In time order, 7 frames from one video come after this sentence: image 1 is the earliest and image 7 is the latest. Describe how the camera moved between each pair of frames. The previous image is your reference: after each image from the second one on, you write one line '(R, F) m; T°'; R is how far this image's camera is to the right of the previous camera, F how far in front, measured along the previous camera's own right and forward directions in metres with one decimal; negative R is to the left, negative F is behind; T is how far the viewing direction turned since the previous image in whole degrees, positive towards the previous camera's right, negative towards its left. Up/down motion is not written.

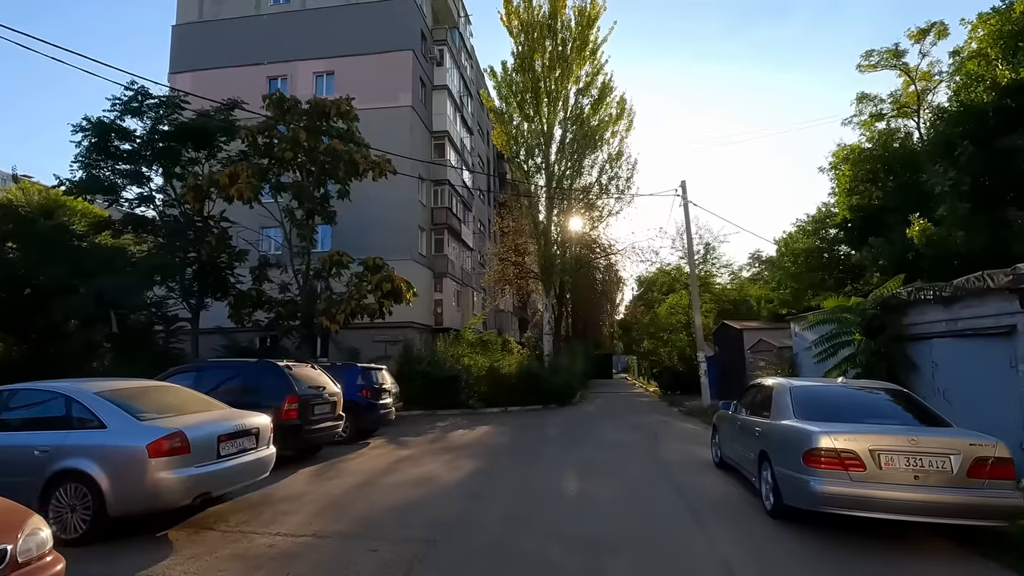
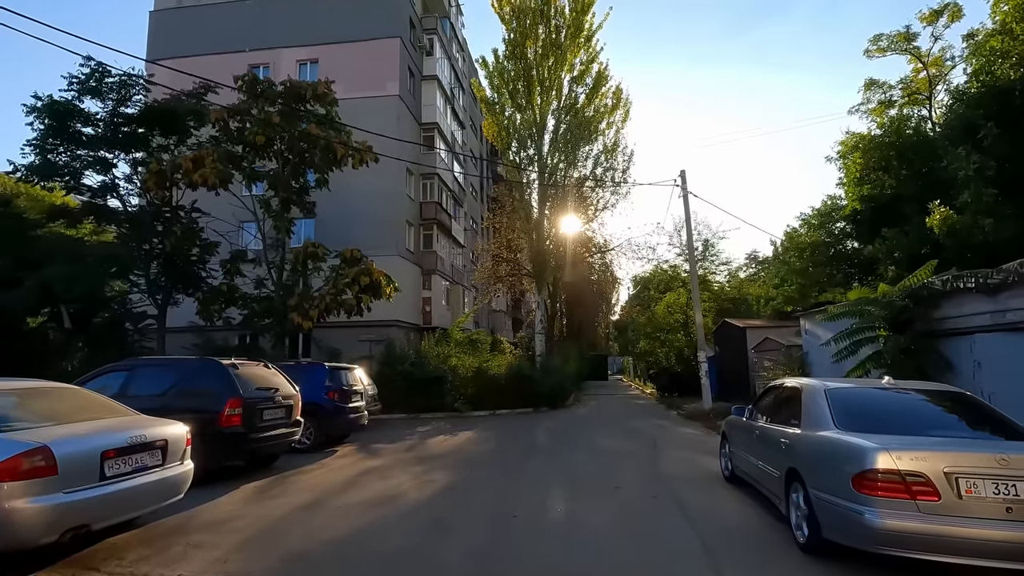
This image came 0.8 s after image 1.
(+0.3, +1.5) m; 0°
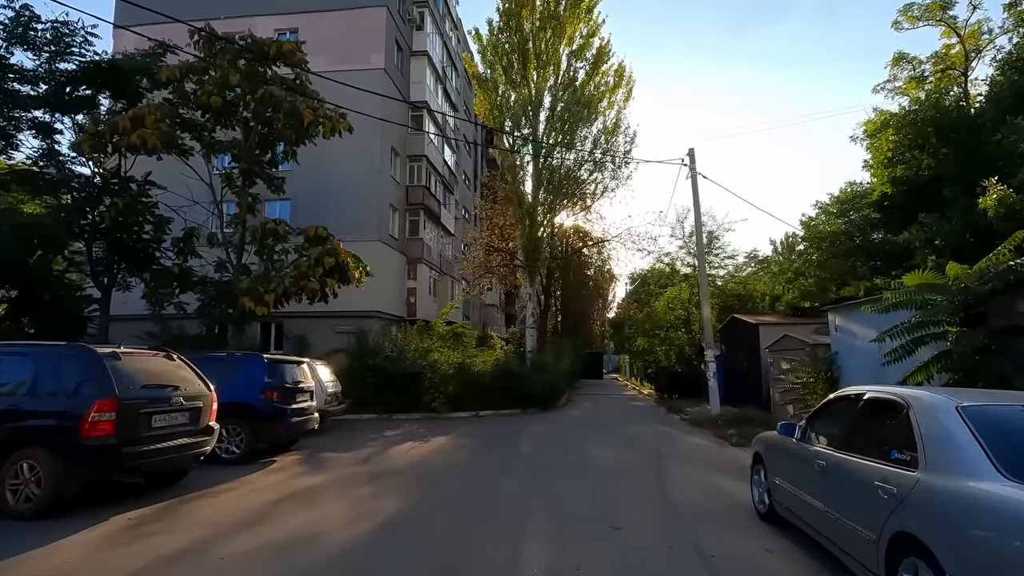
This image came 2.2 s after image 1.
(+0.4, +2.4) m; 0°
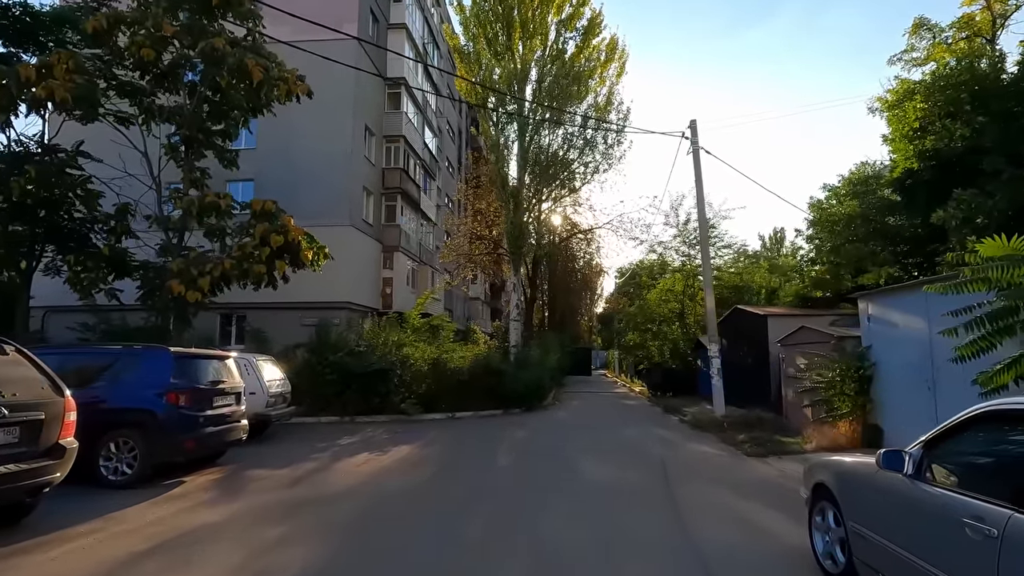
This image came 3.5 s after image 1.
(+0.2, +2.3) m; +1°
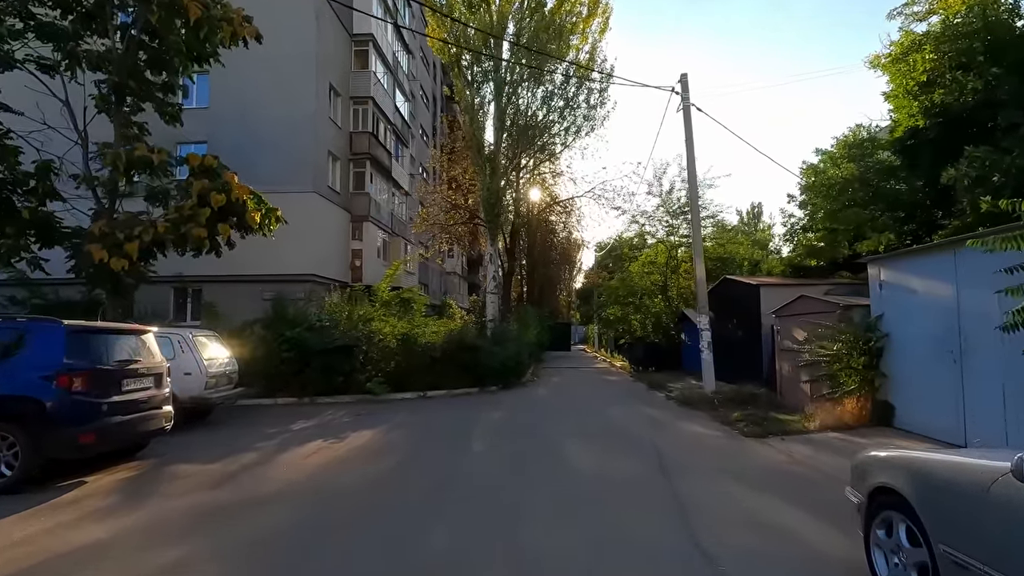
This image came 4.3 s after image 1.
(+0.1, +1.5) m; +2°
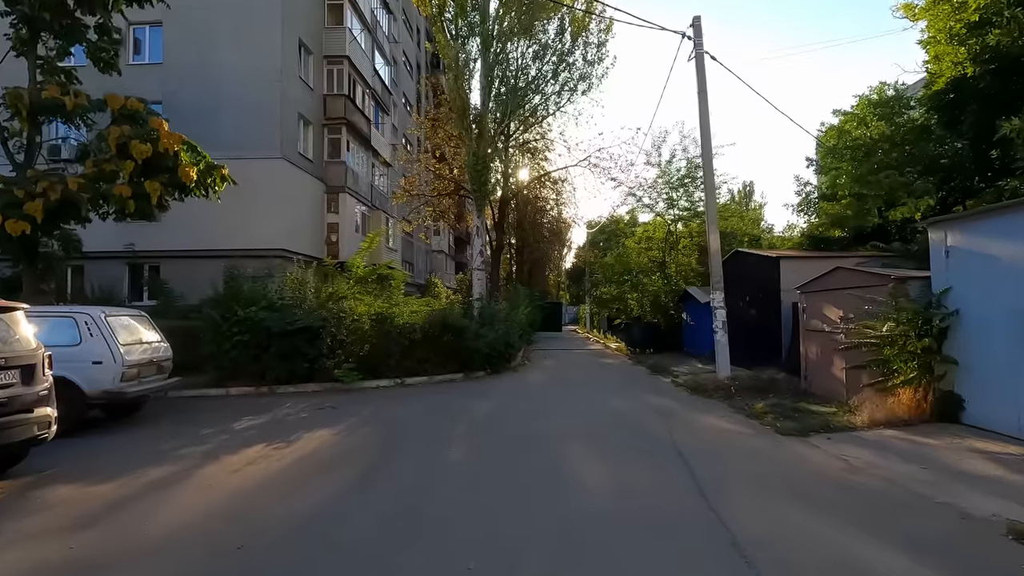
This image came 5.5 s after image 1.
(0.0, +2.1) m; +1°
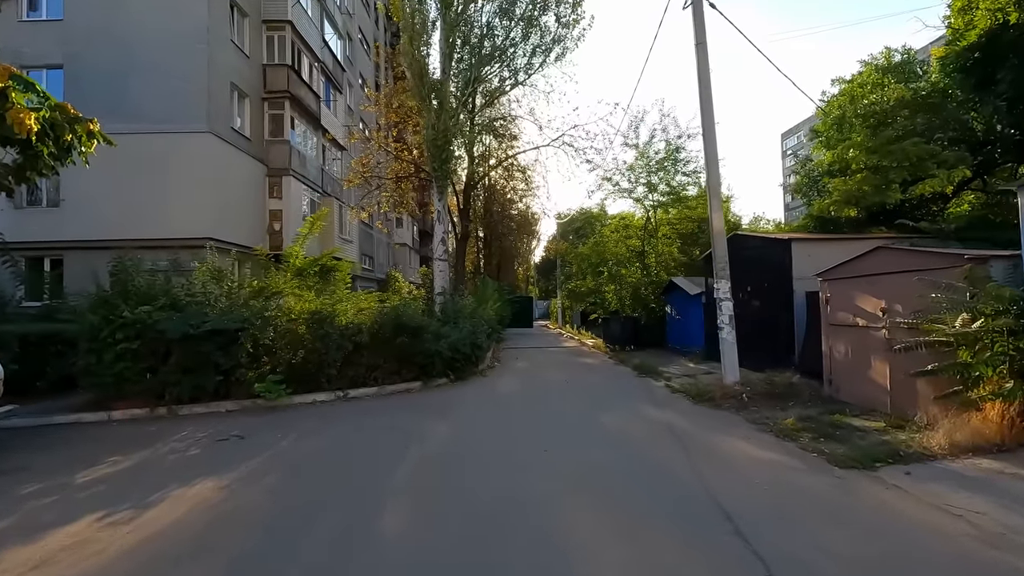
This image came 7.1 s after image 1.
(+0.1, +2.6) m; +3°
